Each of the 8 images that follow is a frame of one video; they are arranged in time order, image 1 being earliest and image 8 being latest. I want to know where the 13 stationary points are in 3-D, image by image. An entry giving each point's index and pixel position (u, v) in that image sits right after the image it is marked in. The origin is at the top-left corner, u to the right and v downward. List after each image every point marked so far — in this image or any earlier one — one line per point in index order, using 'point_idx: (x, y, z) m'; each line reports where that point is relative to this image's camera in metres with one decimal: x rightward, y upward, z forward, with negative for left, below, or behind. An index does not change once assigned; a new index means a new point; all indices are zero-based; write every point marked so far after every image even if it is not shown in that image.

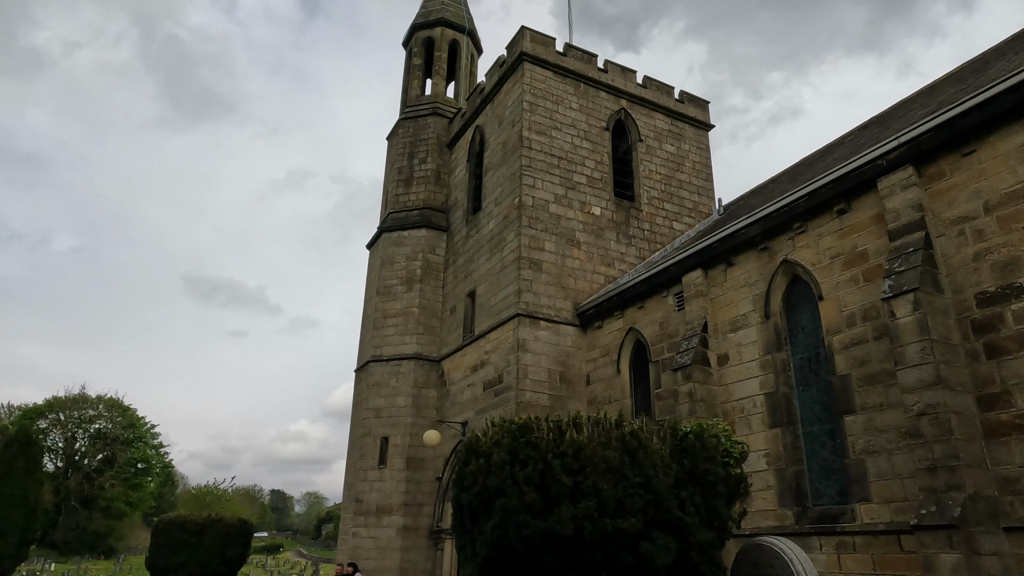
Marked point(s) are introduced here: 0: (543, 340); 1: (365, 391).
0: (+0.6, -1.0, +12.4) m
1: (-3.5, -2.4, +15.5) m
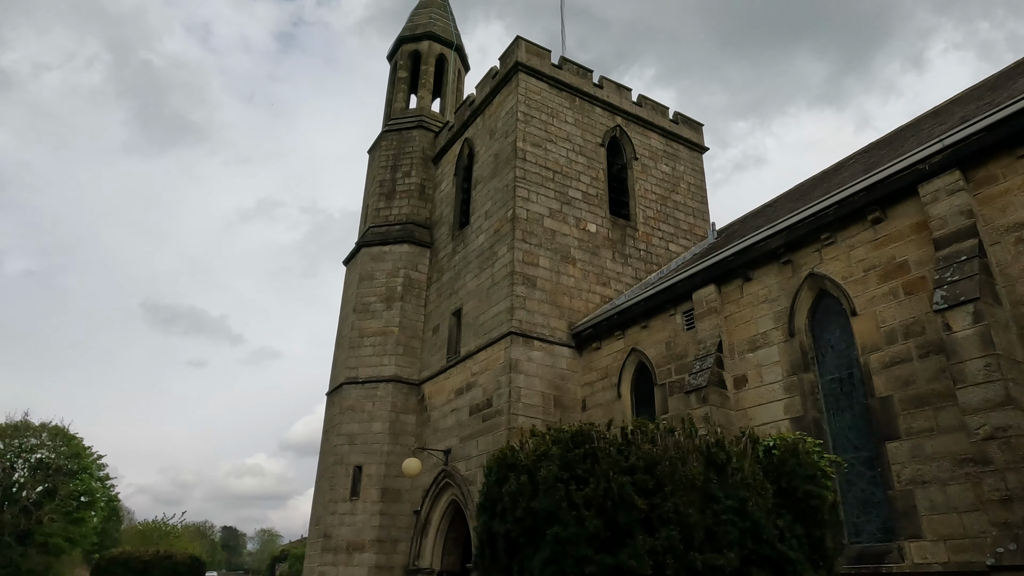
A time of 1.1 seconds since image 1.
0: (+0.4, -1.3, +11.5) m
1: (-3.8, -2.7, +14.3) m
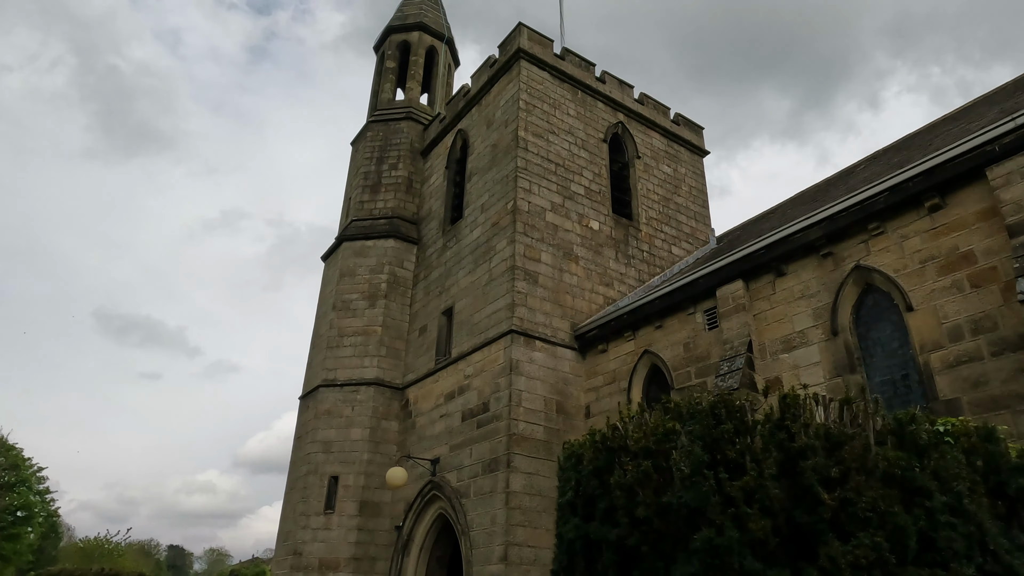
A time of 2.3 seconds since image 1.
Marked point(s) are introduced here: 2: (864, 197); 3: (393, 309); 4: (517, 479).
0: (+0.4, -1.2, +10.6) m
1: (-4.0, -2.6, +13.1) m
2: (+4.0, +1.0, +7.5) m
3: (-2.5, -0.4, +14.0) m
4: (+0.1, -2.8, +9.6) m
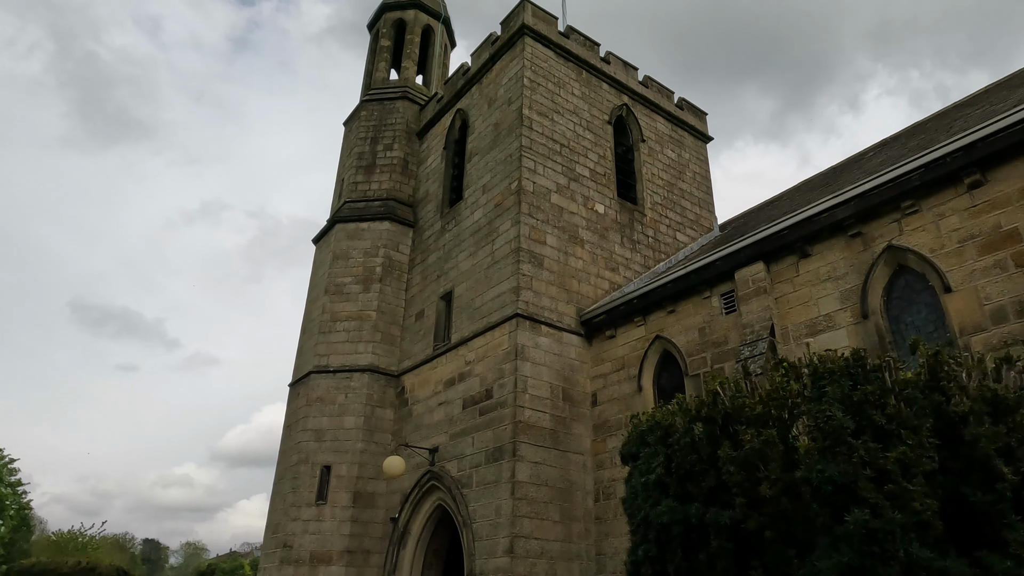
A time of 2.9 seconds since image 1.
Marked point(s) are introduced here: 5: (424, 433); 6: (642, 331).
0: (+0.5, -0.9, +10.2) m
1: (-4.0, -2.3, +12.6) m
2: (+4.2, +1.2, +7.1) m
3: (-2.5, -0.1, +13.5) m
4: (+0.2, -2.5, +9.2) m
5: (-1.5, -2.5, +11.4) m
6: (+2.0, -0.7, +9.9) m
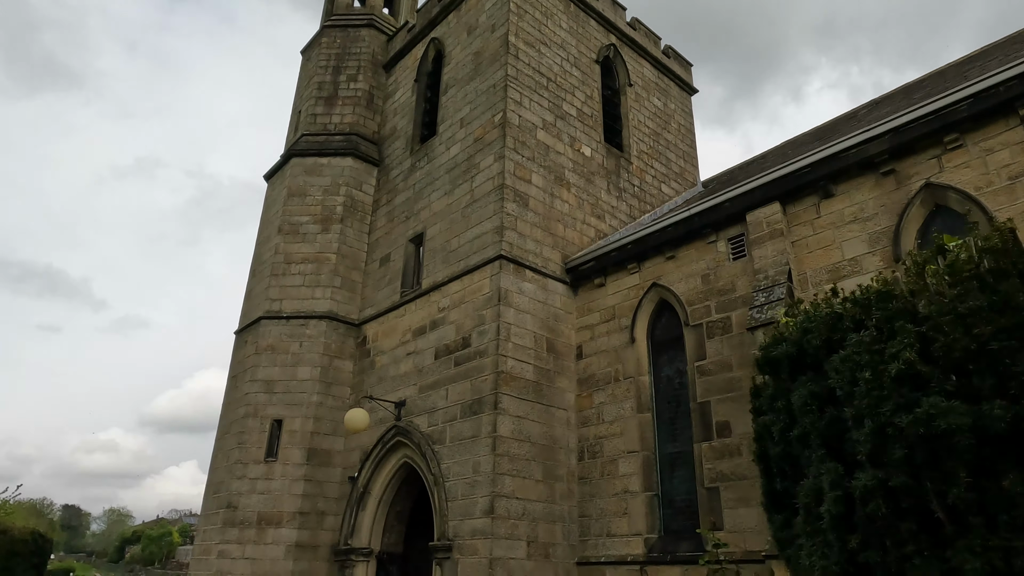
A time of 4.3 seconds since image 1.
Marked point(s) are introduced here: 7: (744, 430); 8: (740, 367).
0: (+0.2, -0.1, +9.3) m
1: (-4.5, -1.2, +11.4) m
2: (+4.2, +1.8, +6.5) m
3: (-3.0, +1.0, +12.3) m
4: (-0.1, -1.7, +8.3) m
5: (-1.9, -1.5, +10.4) m
6: (+1.7, +0.1, +9.1) m
7: (+2.5, -1.6, +7.2) m
8: (+2.6, -0.9, +7.5) m
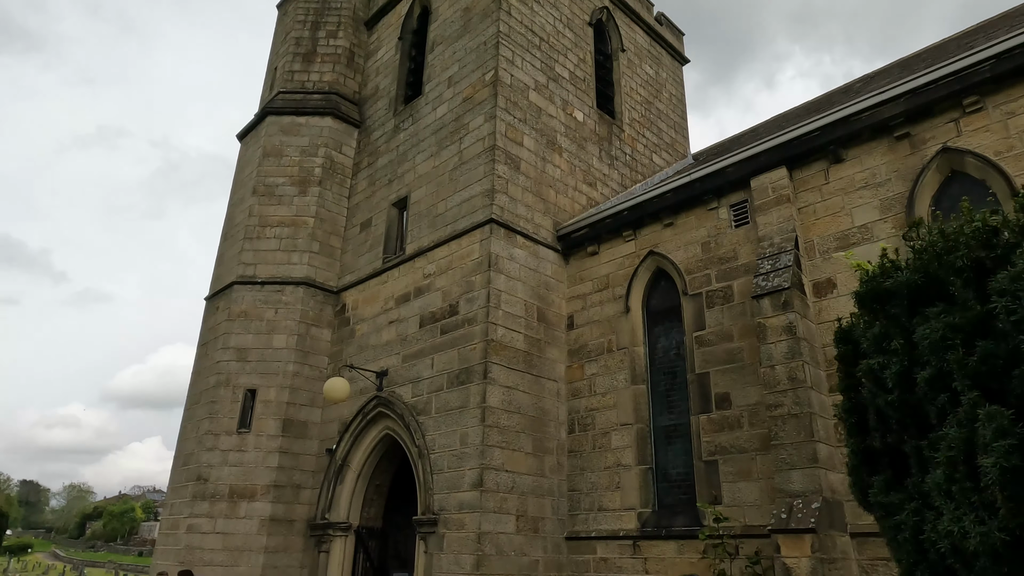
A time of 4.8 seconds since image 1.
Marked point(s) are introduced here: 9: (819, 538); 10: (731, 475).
0: (+0.1, +0.4, +8.9) m
1: (-4.7, -0.6, +10.8) m
2: (+4.2, +2.1, +6.2) m
3: (-3.3, +1.6, +11.8) m
4: (-0.2, -1.3, +8.0) m
5: (-2.1, -1.0, +9.9) m
6: (+1.6, +0.5, +8.8) m
7: (+2.5, -1.2, +7.0) m
8: (+2.5, -0.5, +7.3) m
9: (+2.6, -2.1, +5.5) m
10: (+2.3, -1.9, +6.9) m
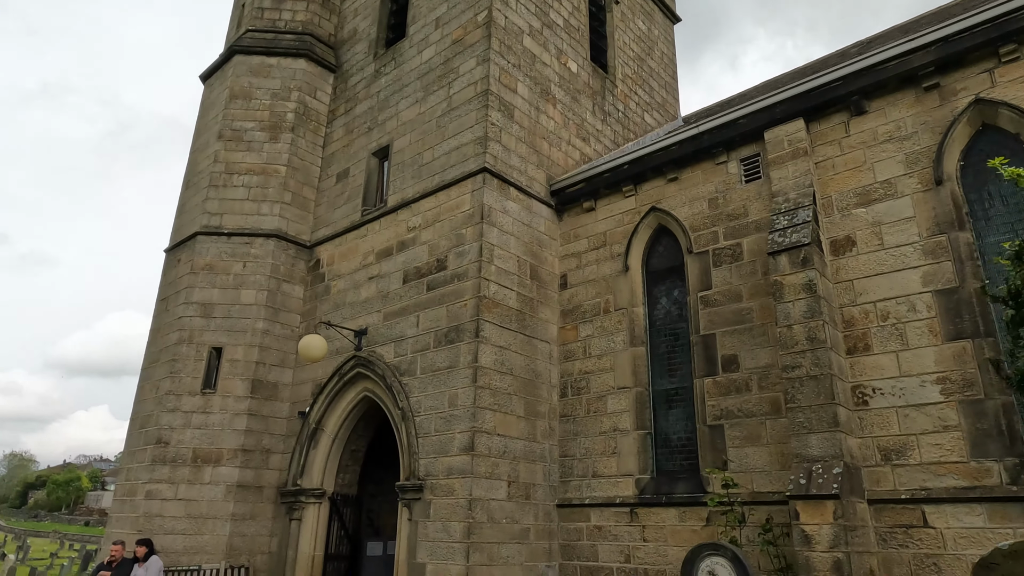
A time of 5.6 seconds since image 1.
0: (0.0, +0.9, +8.4) m
1: (-4.9, +0.2, +10.0) m
2: (+4.3, +2.5, +5.9) m
3: (-3.5, +2.4, +11.0) m
4: (-0.3, -0.7, +7.5) m
5: (-2.3, -0.3, +9.3) m
6: (+1.5, +1.1, +8.3) m
7: (+2.4, -0.8, +6.7) m
8: (+2.5, -0.1, +6.9) m
9: (+2.6, -1.7, +5.2) m
10: (+2.2, -1.5, +6.6) m
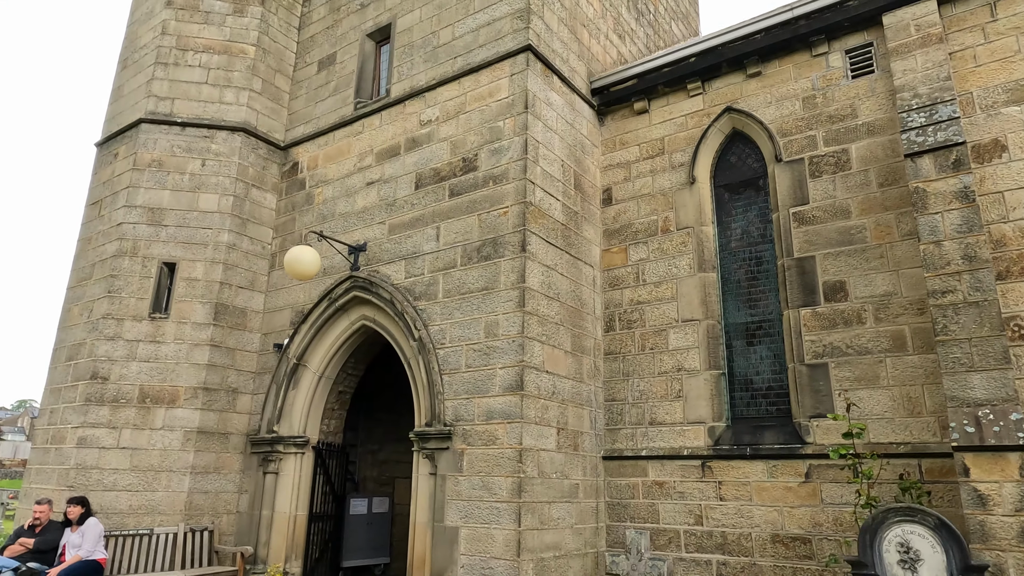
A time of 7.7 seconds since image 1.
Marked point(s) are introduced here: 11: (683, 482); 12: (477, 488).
0: (+0.5, +1.9, +6.9) m
1: (-4.7, +1.4, +8.0) m
2: (+5.1, +3.1, +4.7) m
3: (-3.2, +3.6, +9.0) m
4: (+0.2, +0.2, +6.0) m
5: (-2.0, +0.7, +7.6) m
6: (+2.0, +1.9, +7.0) m
7: (+3.0, 0.0, +5.5) m
8: (+3.0, +0.7, +5.7) m
9: (+3.3, -1.1, +4.2) m
10: (+2.8, -0.8, +5.5) m
11: (+1.6, -1.8, +6.0) m
12: (-0.3, -1.7, +5.6) m
